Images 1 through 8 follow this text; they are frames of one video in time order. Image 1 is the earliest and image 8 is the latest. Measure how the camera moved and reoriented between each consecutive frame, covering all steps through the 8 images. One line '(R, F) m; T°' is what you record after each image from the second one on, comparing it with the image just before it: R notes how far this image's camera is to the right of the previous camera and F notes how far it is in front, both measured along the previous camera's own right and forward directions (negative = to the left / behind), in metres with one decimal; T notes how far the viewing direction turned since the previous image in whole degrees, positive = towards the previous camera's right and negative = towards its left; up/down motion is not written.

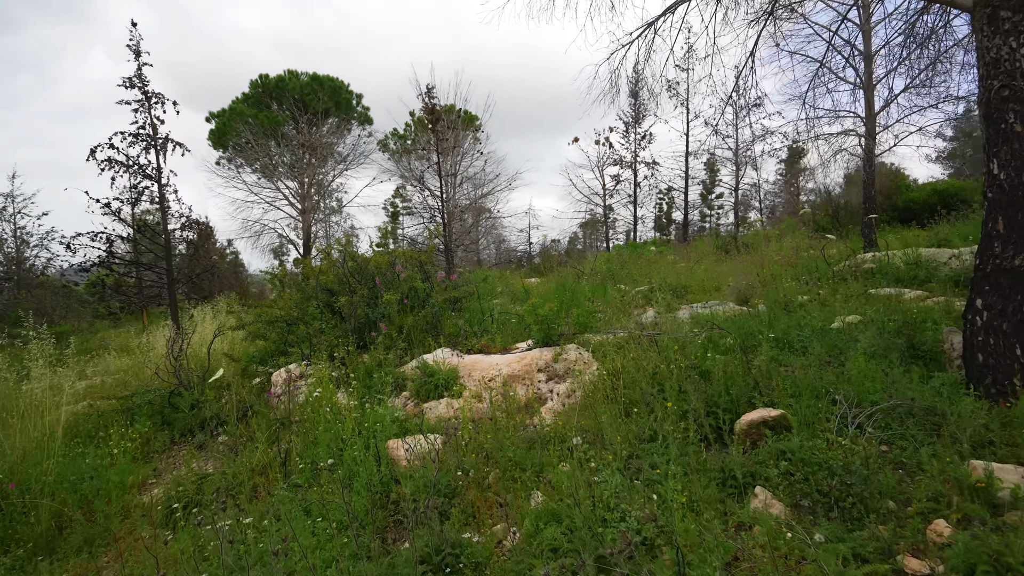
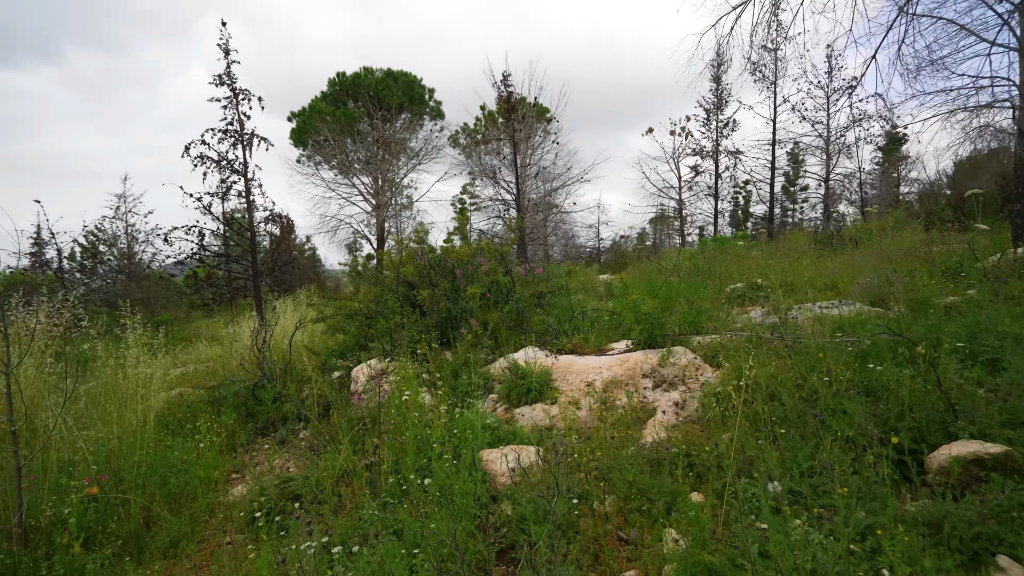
(-0.3, +0.5) m; -7°
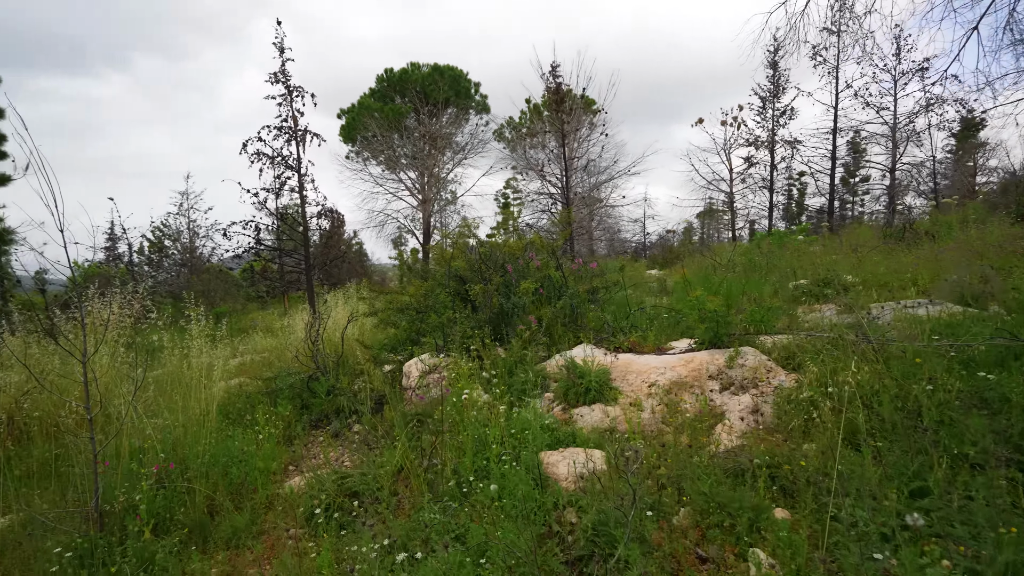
(-0.1, +0.1) m; -5°
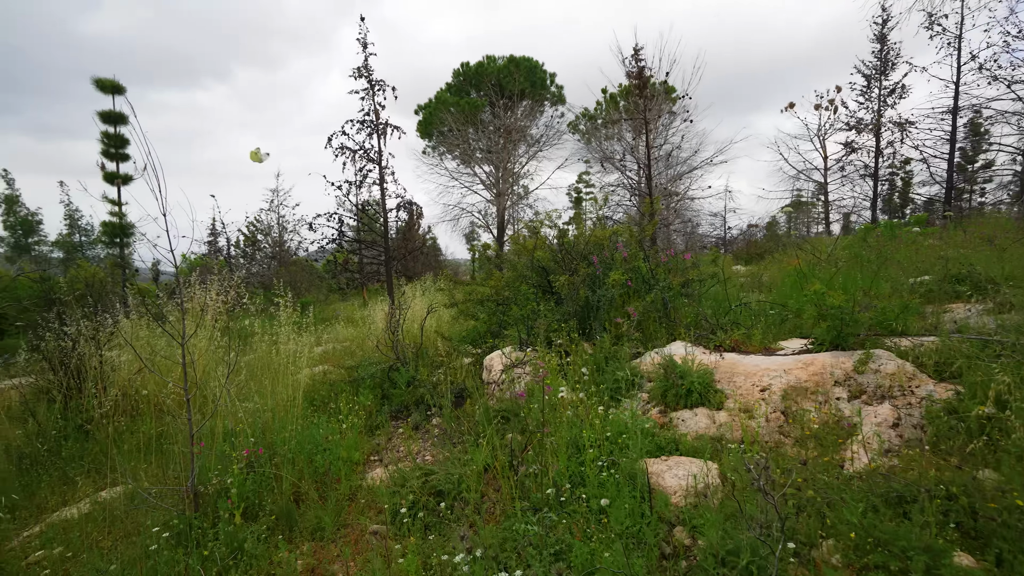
(-0.2, +0.3) m; -8°
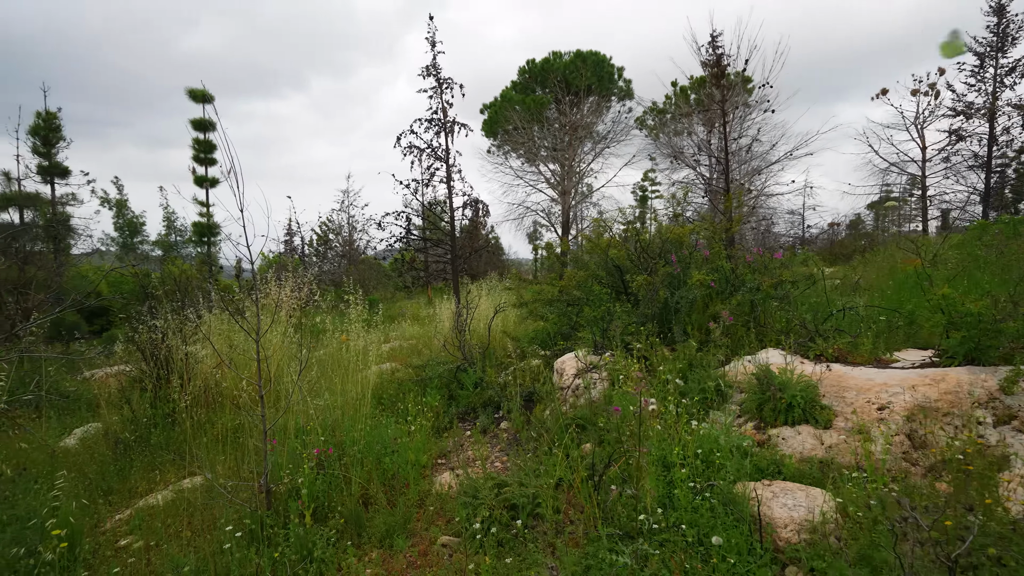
(-0.1, +0.2) m; -7°
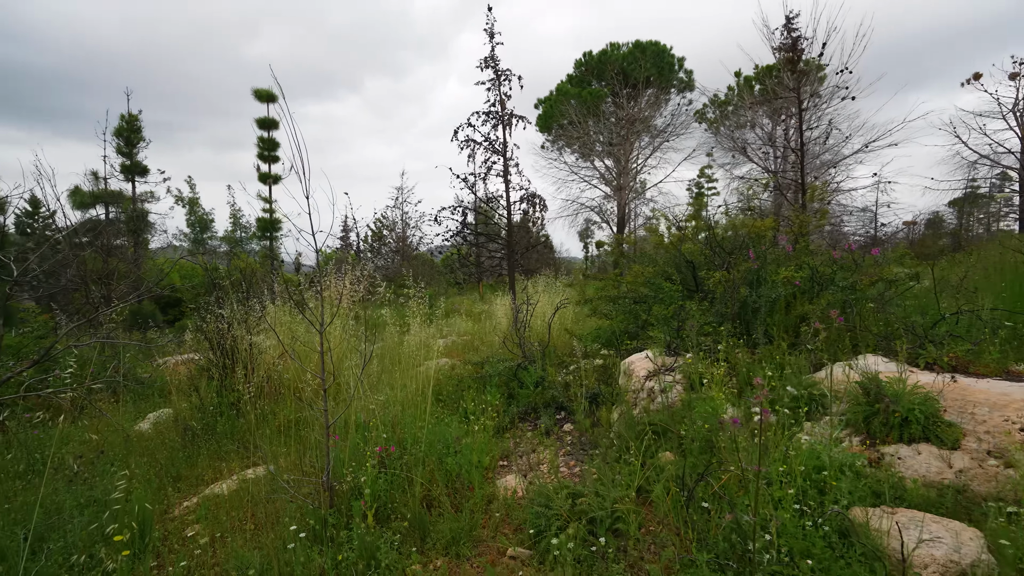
(-0.2, +0.2) m; -5°
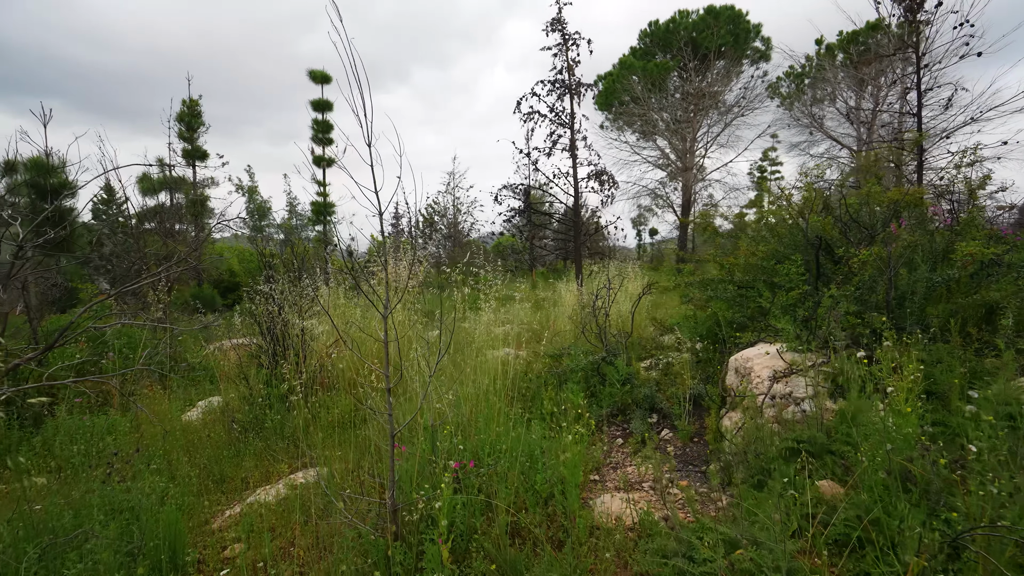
(-0.3, +0.7) m; -5°
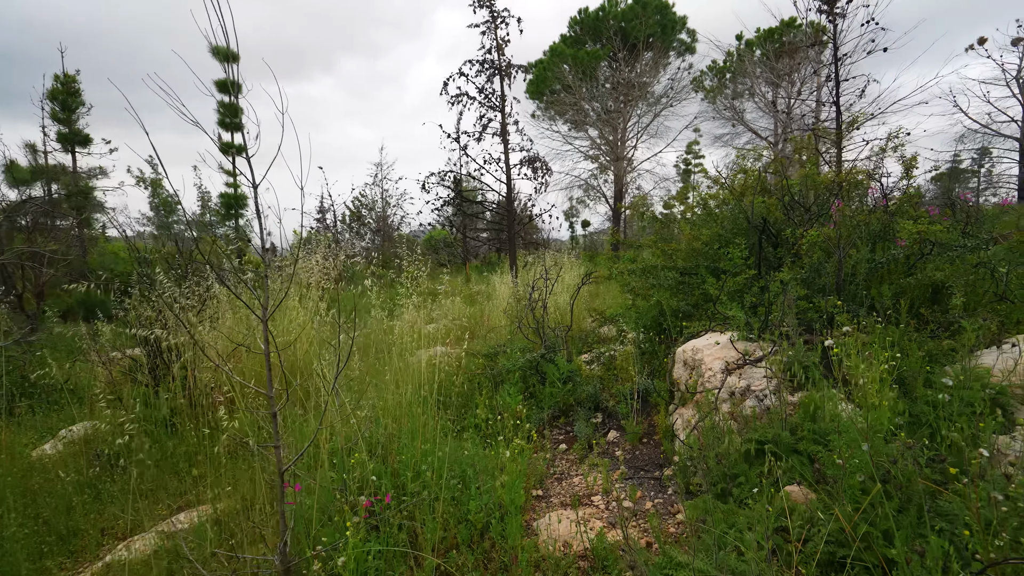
(+0.1, +0.4) m; +7°
